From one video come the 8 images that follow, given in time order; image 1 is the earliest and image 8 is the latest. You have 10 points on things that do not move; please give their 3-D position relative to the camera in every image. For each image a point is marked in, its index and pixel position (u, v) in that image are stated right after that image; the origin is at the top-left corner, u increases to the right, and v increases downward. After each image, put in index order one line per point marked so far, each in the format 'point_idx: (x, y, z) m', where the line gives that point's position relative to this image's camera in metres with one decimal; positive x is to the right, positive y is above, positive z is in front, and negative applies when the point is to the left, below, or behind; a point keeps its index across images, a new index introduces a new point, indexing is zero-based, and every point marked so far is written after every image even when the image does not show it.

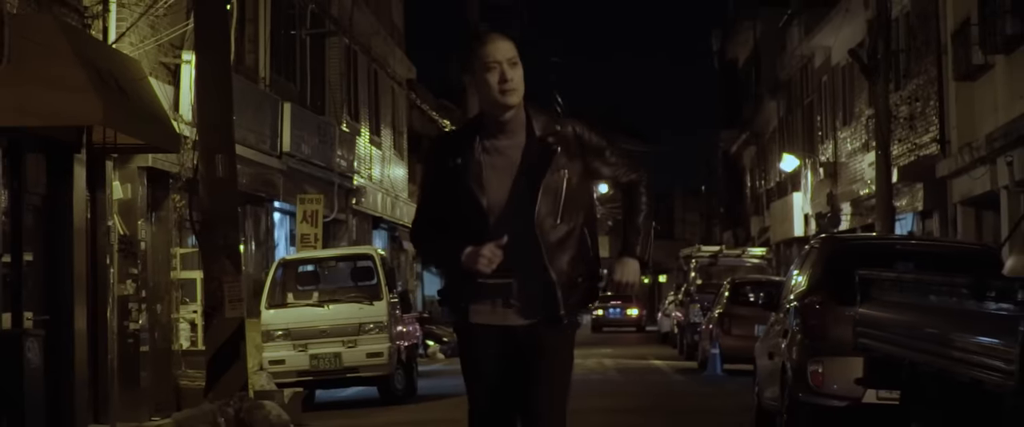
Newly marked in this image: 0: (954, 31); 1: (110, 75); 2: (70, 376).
0: (+5.7, +2.4, +16.8) m
1: (-3.7, +1.3, +12.0) m
2: (-4.2, -1.6, +12.2) m
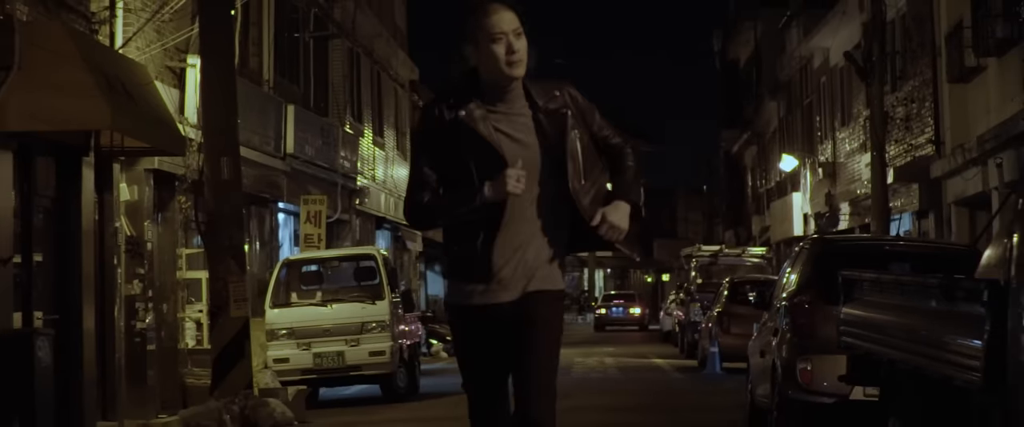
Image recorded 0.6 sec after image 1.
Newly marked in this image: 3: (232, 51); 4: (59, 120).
0: (+5.7, +2.4, +17.1) m
1: (-3.7, +1.3, +12.2) m
2: (-4.2, -1.6, +12.5) m
3: (-2.9, +1.7, +13.1) m
4: (-3.9, +0.8, +11.1) m
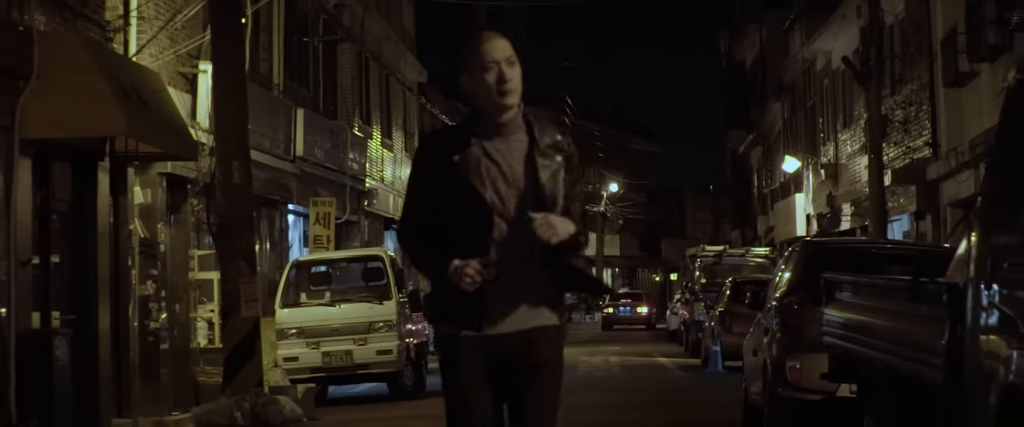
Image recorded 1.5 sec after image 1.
0: (+5.8, +2.4, +17.4) m
1: (-3.7, +1.2, +12.7) m
2: (-4.2, -1.6, +12.9) m
3: (-2.8, +1.7, +13.5) m
4: (-3.9, +0.8, +11.5) m
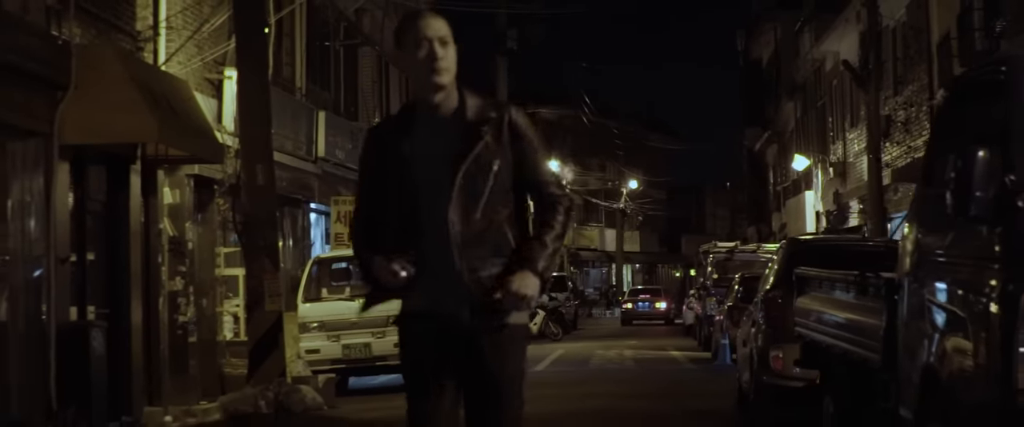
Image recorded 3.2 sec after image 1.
0: (+5.9, +2.4, +18.1) m
1: (-3.6, +1.2, +13.5) m
2: (-4.1, -1.6, +13.8) m
3: (-2.8, +1.7, +14.4) m
4: (-3.8, +0.8, +12.3) m
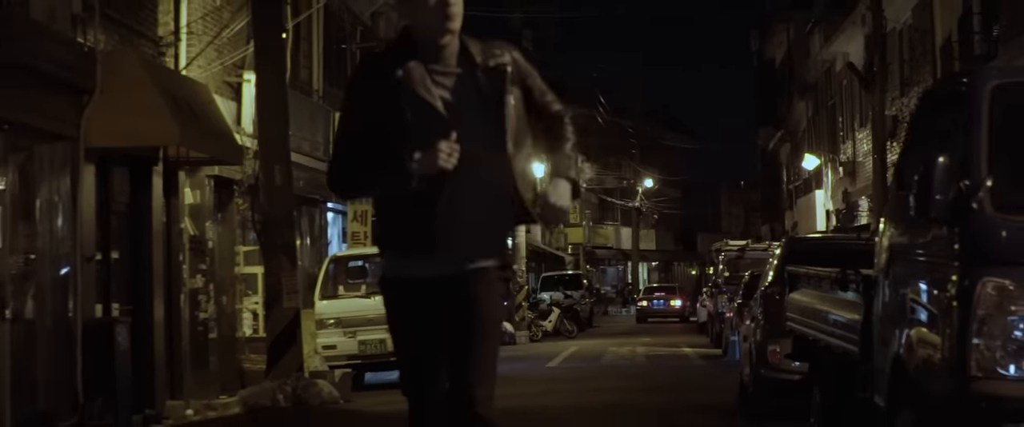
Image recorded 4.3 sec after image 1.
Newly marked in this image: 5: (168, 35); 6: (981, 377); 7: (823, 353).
0: (+6.1, +2.4, +18.4) m
1: (-3.6, +1.2, +14.0) m
2: (-4.0, -1.6, +14.3) m
3: (-2.6, +1.7, +14.8) m
4: (-3.7, +0.8, +12.8) m
5: (-4.2, +2.2, +15.8) m
6: (+1.9, -0.7, +5.2) m
7: (+1.9, -0.9, +8.0) m
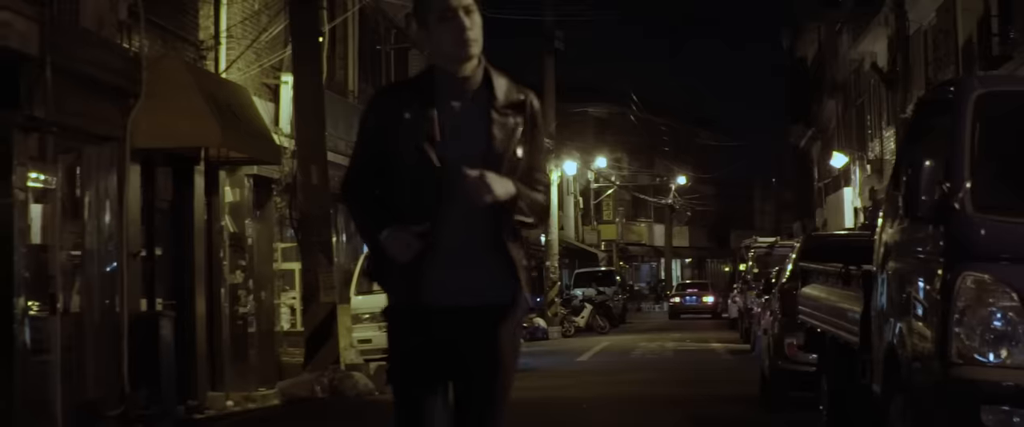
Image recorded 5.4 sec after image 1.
0: (+6.5, +2.4, +18.7) m
1: (-3.2, +1.3, +14.6) m
2: (-3.7, -1.6, +14.9) m
3: (-2.3, +1.7, +15.4) m
4: (-3.5, +0.8, +13.4) m
5: (-3.8, +2.2, +16.4) m
6: (+2.0, -0.7, +5.7) m
7: (+2.1, -0.8, +8.5) m
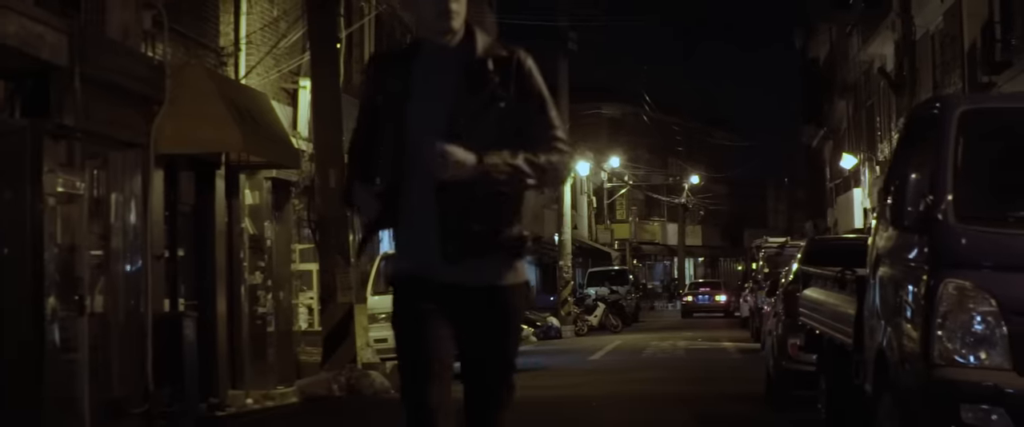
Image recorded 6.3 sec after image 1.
0: (+6.7, +2.4, +19.1) m
1: (-3.1, +1.2, +15.0) m
2: (-3.5, -1.6, +15.3) m
3: (-2.2, +1.7, +15.8) m
4: (-3.3, +0.7, +13.9) m
5: (-3.7, +2.2, +16.8) m
6: (+2.0, -0.7, +6.0) m
7: (+2.2, -0.9, +8.9) m
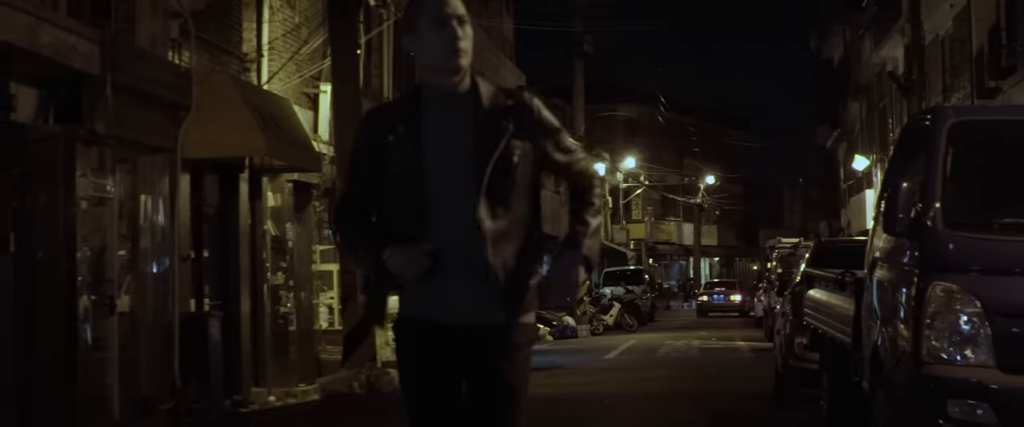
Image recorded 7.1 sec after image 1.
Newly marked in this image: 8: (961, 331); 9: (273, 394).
0: (+6.9, +2.4, +19.4) m
1: (-2.9, +1.2, +15.5) m
2: (-3.3, -1.7, +15.8) m
3: (-2.0, +1.6, +16.3) m
4: (-3.2, +0.7, +14.3) m
5: (-3.5, +2.1, +17.3) m
6: (+2.1, -0.7, +6.4) m
7: (+2.3, -0.9, +9.2) m
8: (+2.2, -0.6, +6.4) m
9: (-2.9, -2.2, +15.9) m
